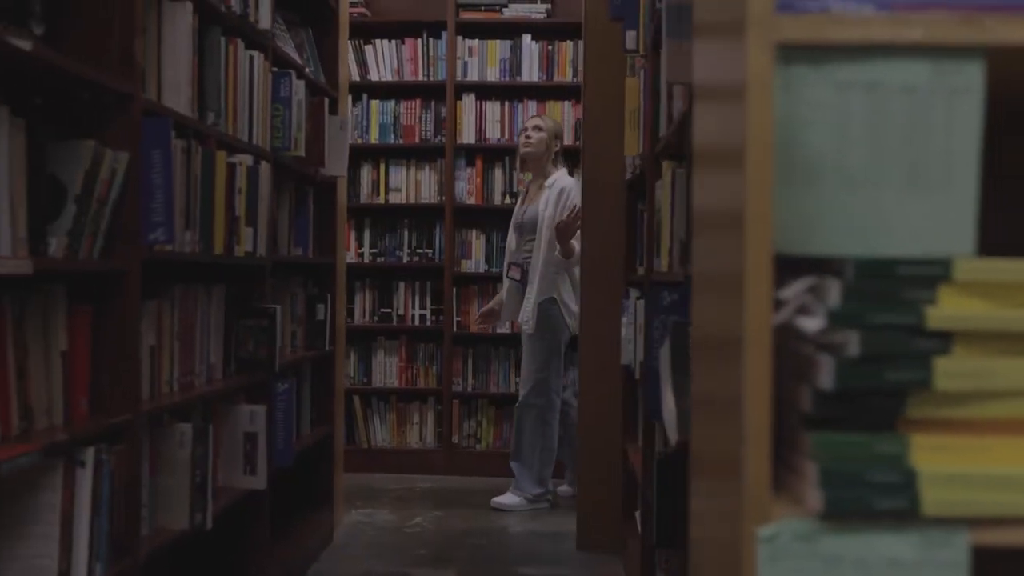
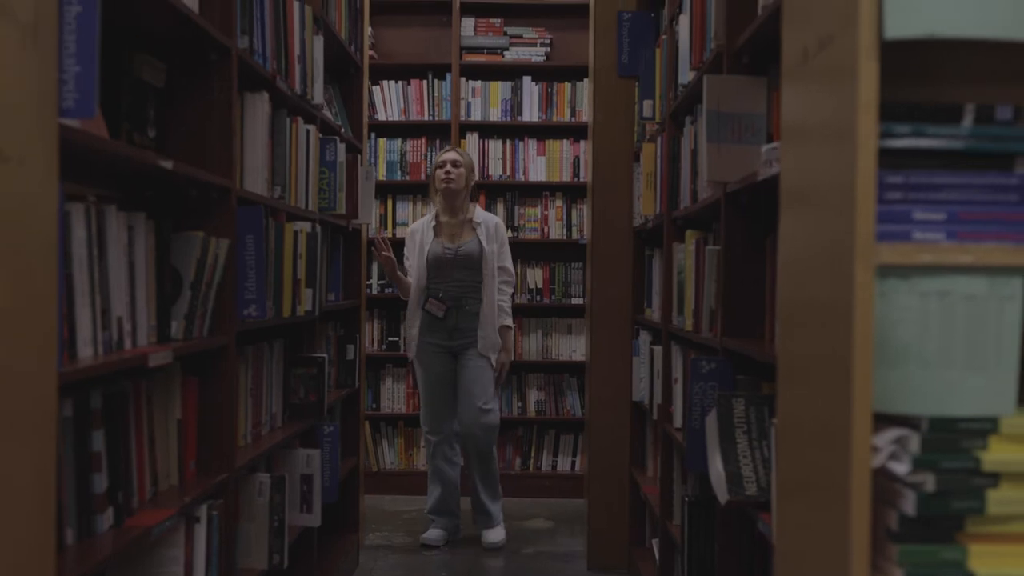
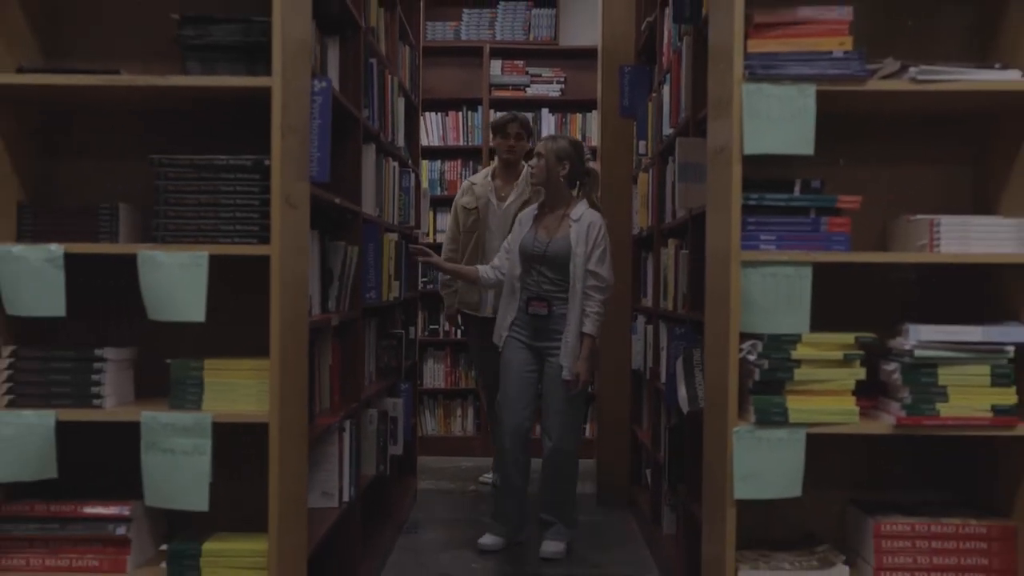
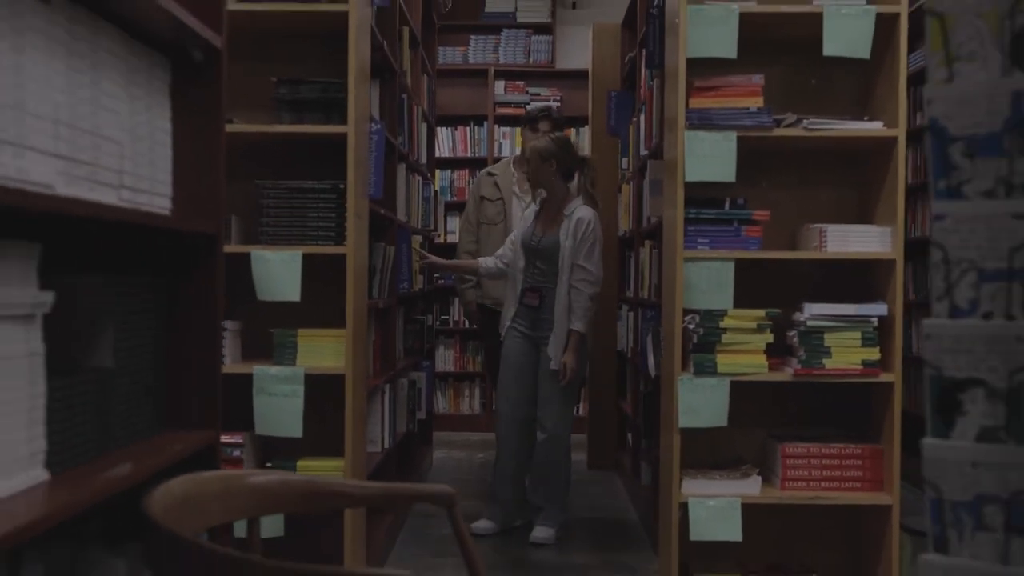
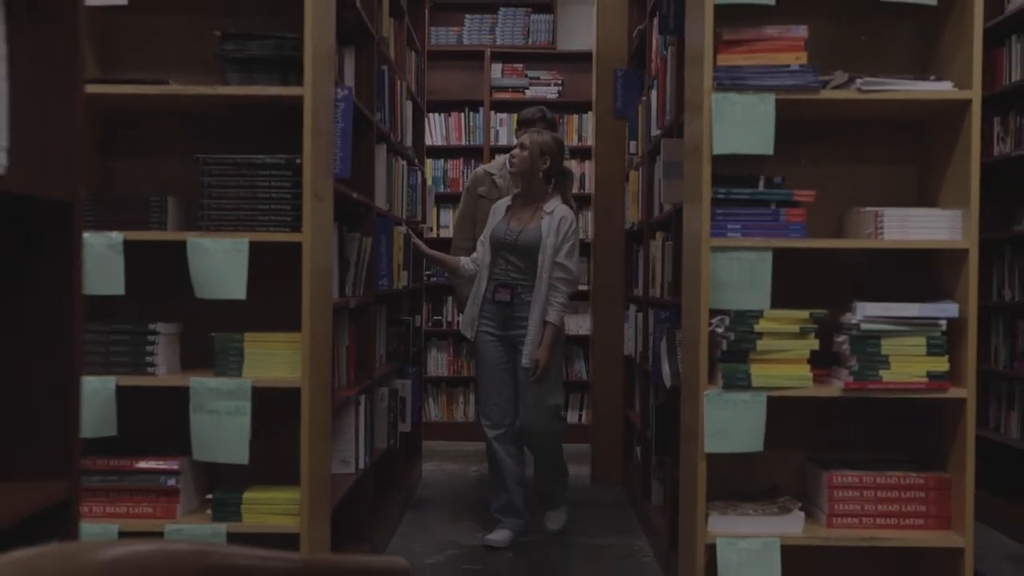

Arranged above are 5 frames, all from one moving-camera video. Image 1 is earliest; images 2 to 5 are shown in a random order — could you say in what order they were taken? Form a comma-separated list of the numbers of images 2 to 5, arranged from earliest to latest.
2, 3, 5, 4
